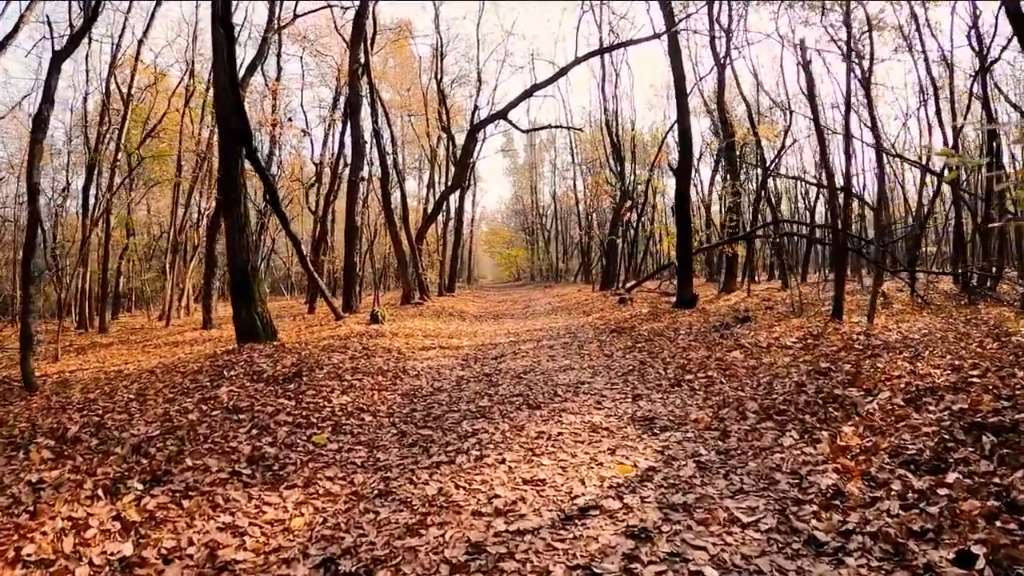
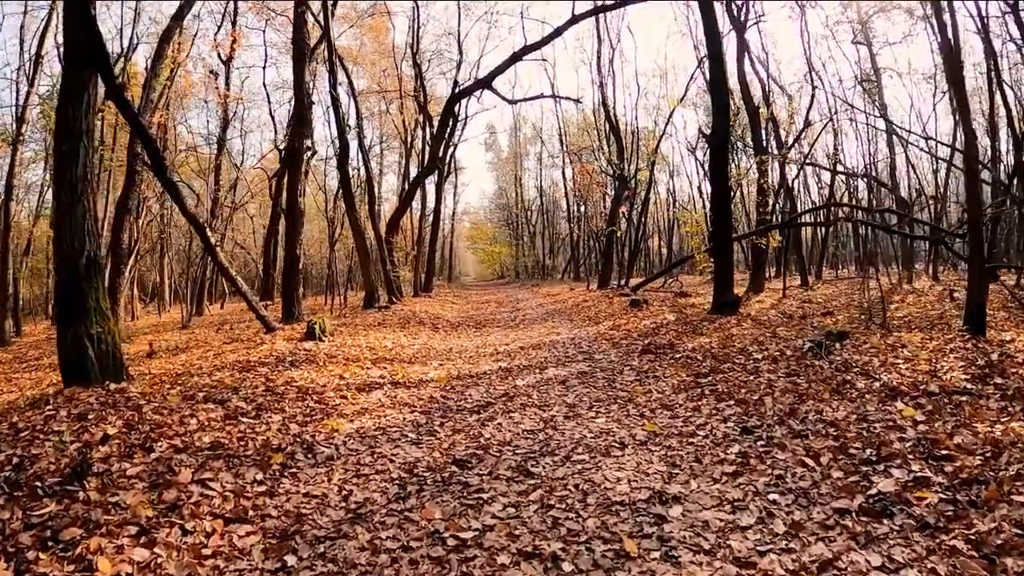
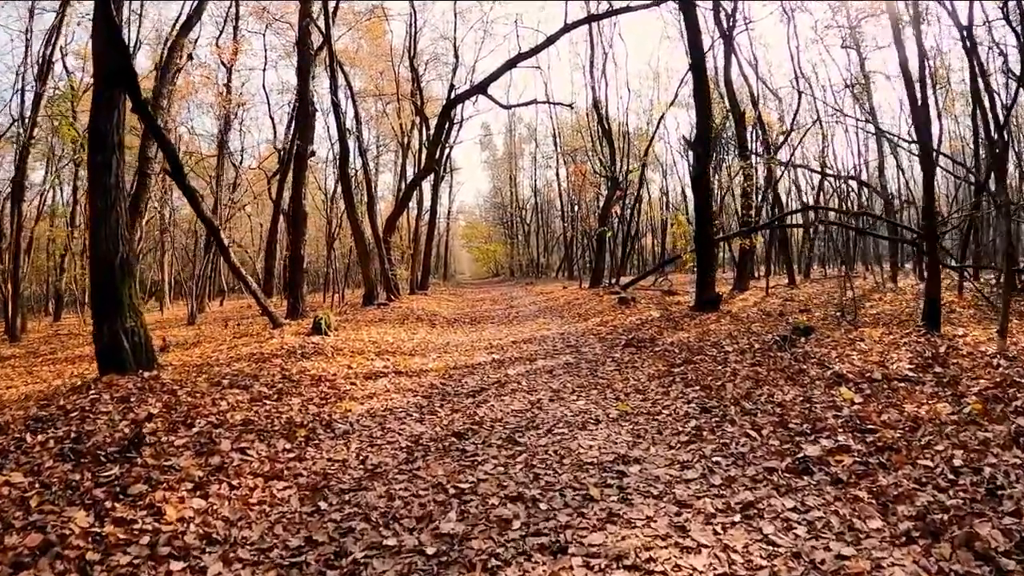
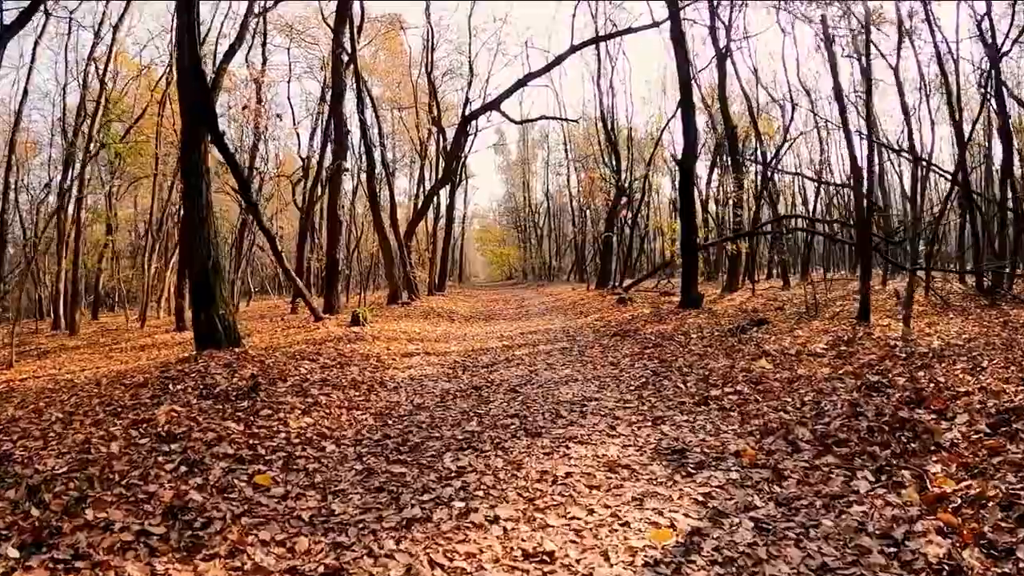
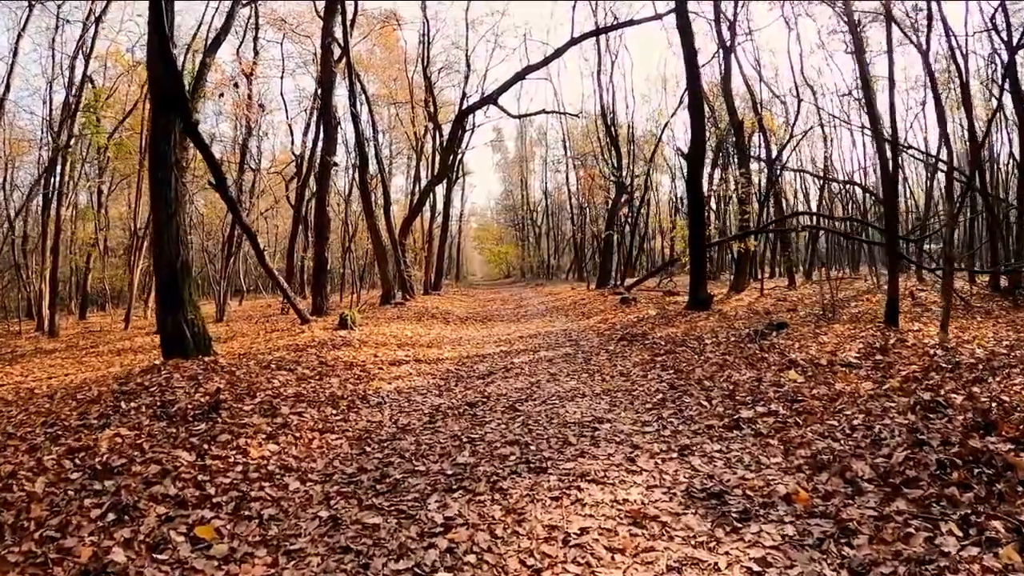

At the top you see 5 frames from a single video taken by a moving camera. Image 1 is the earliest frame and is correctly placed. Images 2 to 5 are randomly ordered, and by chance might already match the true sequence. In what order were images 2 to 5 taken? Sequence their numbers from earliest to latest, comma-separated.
4, 5, 3, 2
